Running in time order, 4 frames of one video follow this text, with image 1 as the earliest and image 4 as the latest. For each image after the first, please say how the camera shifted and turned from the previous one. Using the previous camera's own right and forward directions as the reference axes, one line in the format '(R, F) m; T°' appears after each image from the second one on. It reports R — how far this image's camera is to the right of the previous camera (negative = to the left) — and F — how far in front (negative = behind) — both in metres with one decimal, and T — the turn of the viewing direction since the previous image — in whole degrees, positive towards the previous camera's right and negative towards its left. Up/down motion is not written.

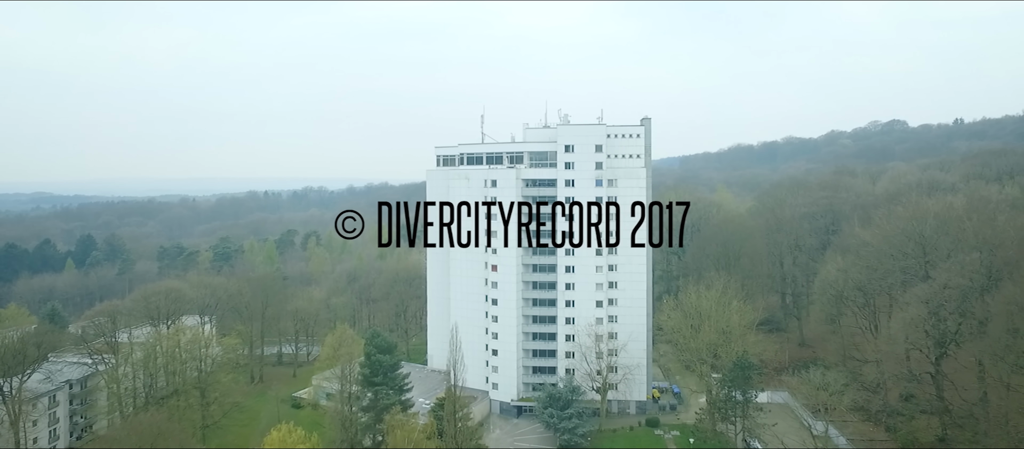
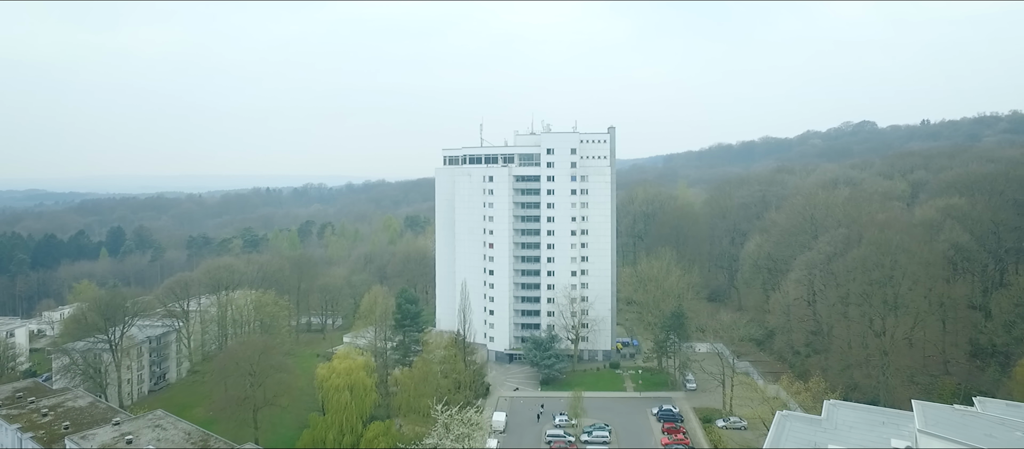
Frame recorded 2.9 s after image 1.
(-0.1, -10.1) m; +1°
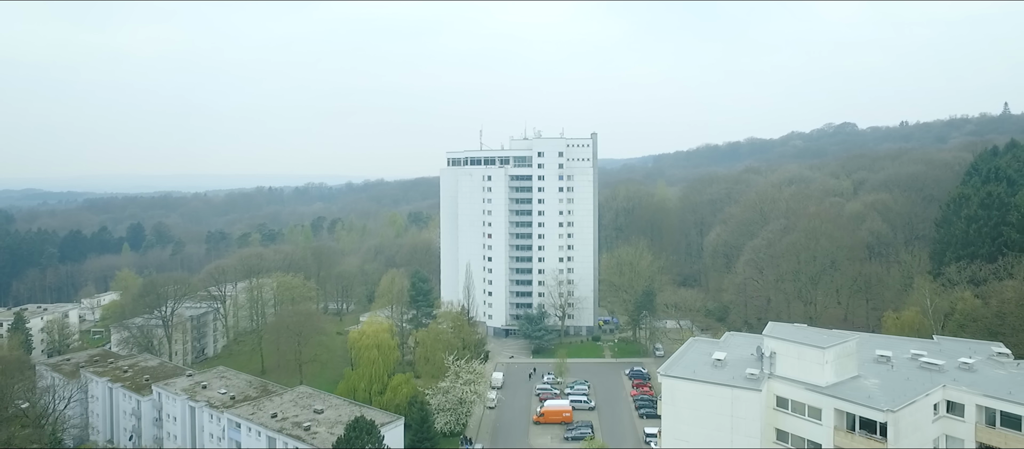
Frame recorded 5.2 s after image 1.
(-0.1, -7.5) m; 0°
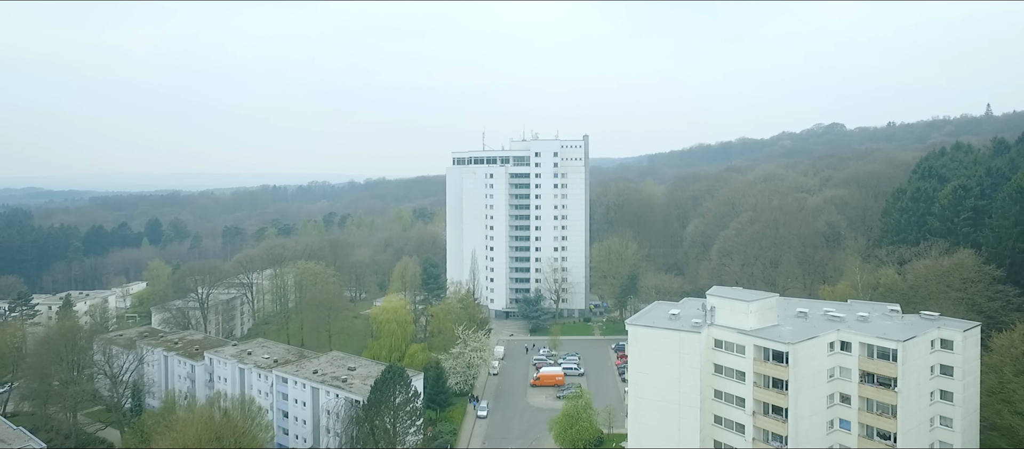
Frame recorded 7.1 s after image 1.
(-0.1, -6.1) m; 0°
